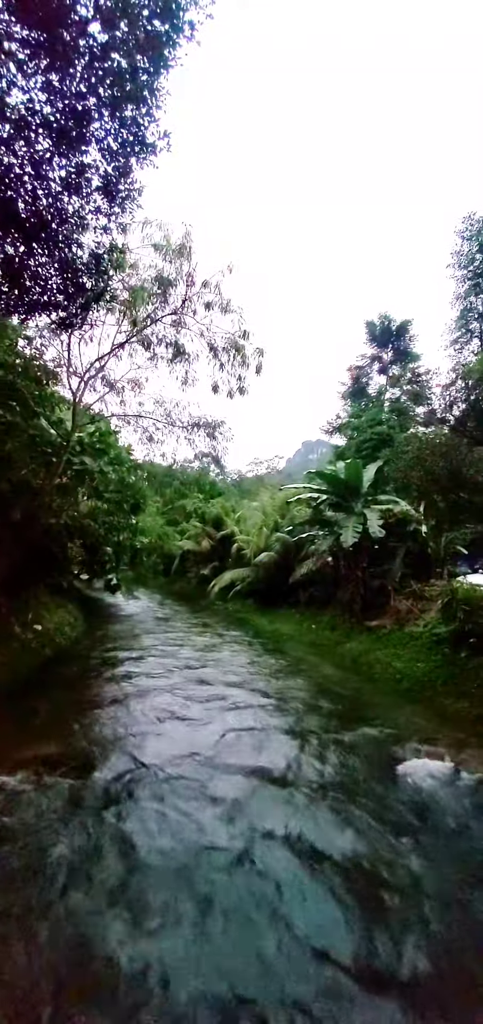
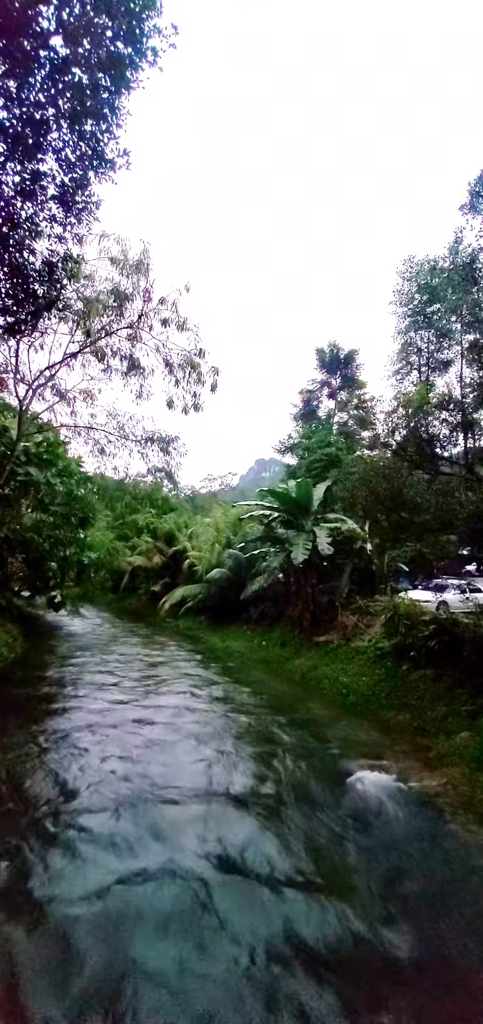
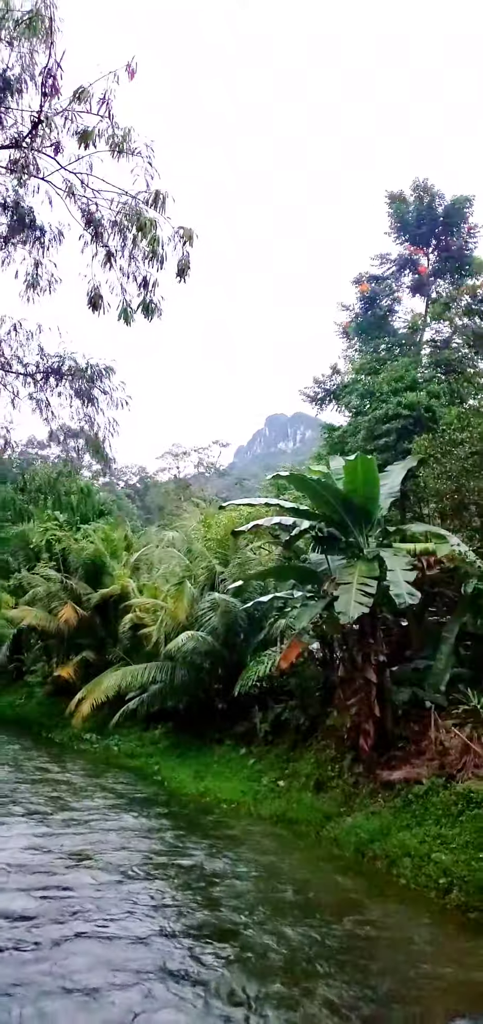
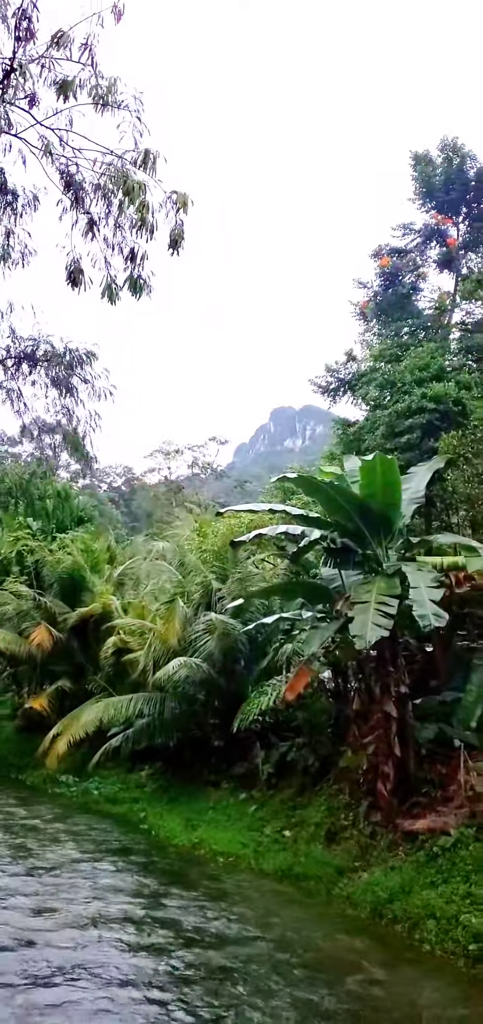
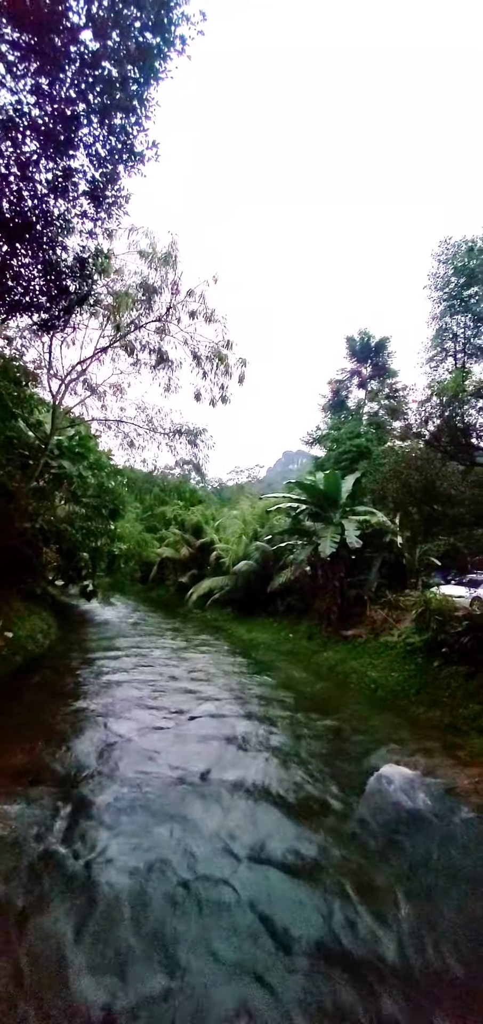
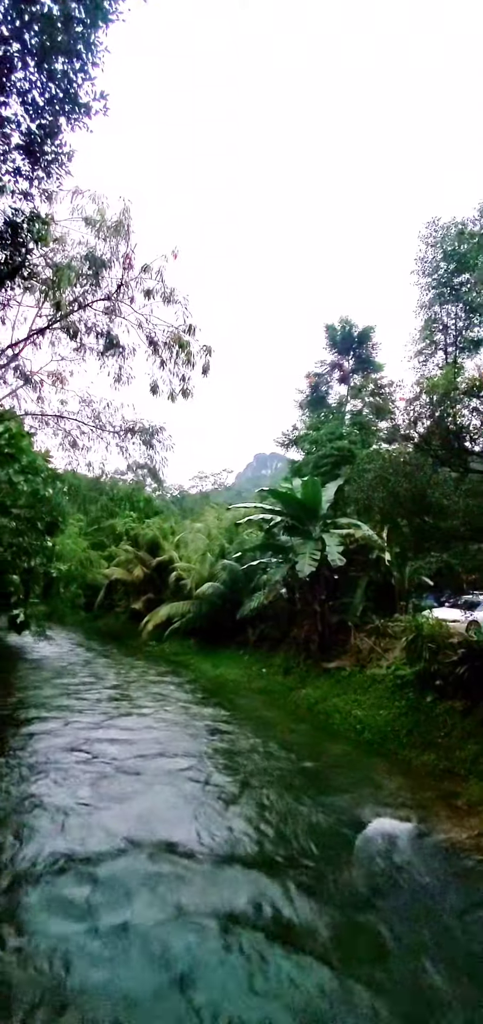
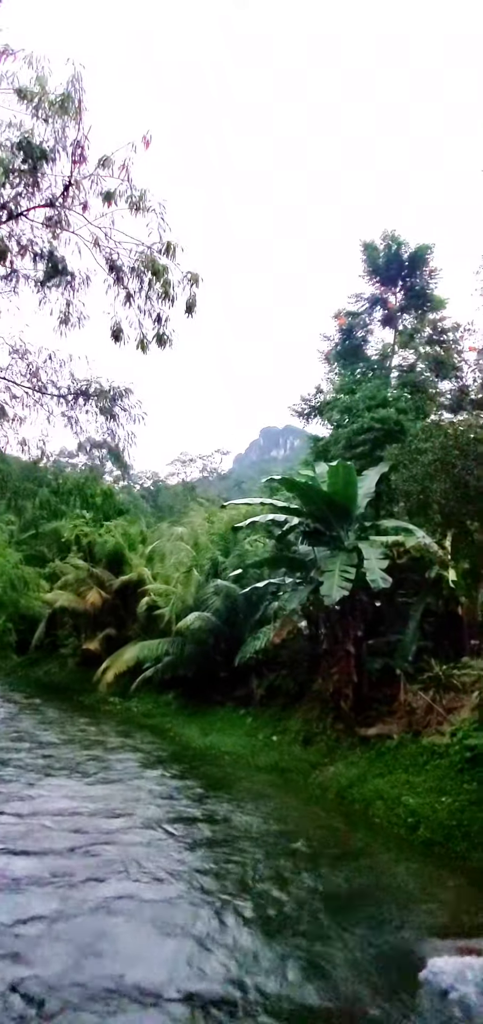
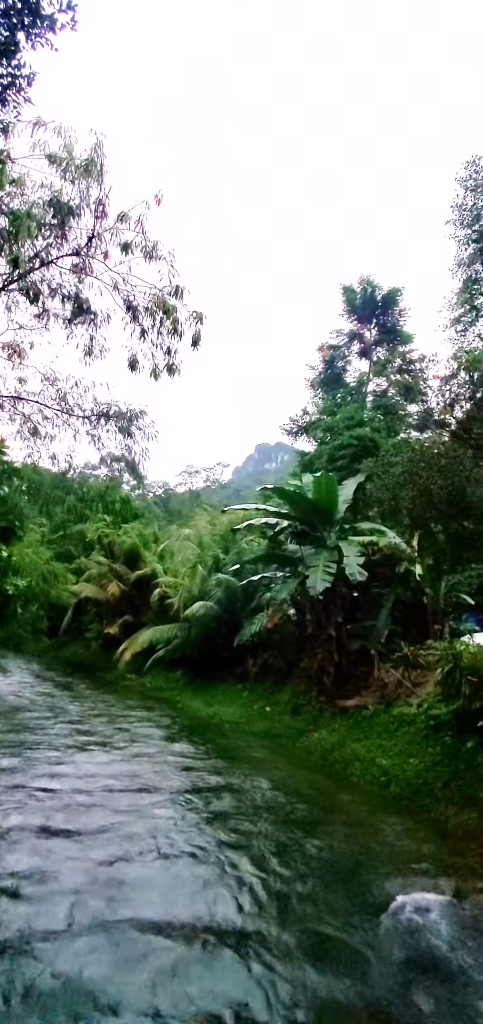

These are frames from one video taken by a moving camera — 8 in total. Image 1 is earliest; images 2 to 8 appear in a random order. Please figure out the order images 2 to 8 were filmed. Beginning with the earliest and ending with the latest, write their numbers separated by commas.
5, 2, 6, 8, 7, 3, 4
